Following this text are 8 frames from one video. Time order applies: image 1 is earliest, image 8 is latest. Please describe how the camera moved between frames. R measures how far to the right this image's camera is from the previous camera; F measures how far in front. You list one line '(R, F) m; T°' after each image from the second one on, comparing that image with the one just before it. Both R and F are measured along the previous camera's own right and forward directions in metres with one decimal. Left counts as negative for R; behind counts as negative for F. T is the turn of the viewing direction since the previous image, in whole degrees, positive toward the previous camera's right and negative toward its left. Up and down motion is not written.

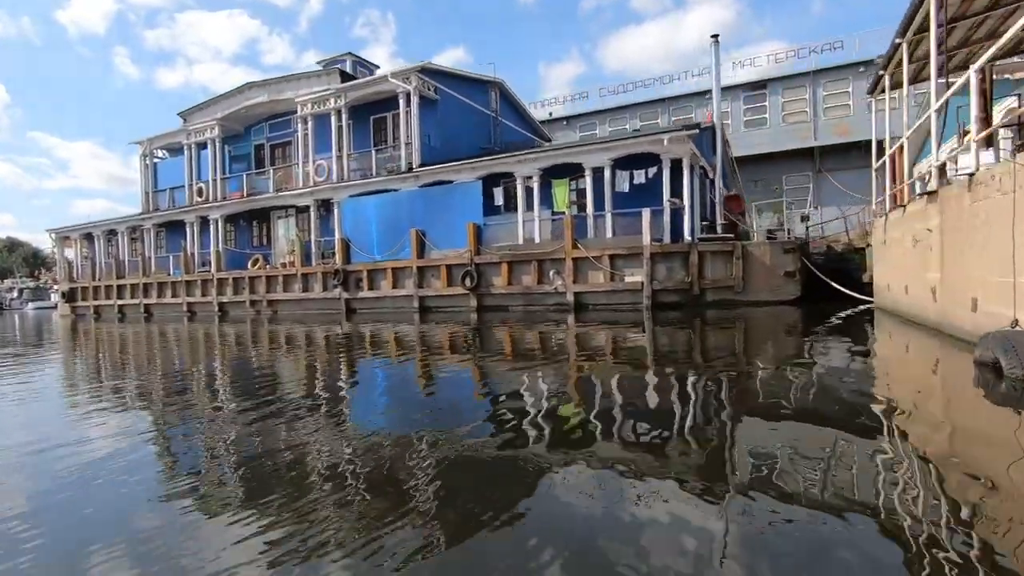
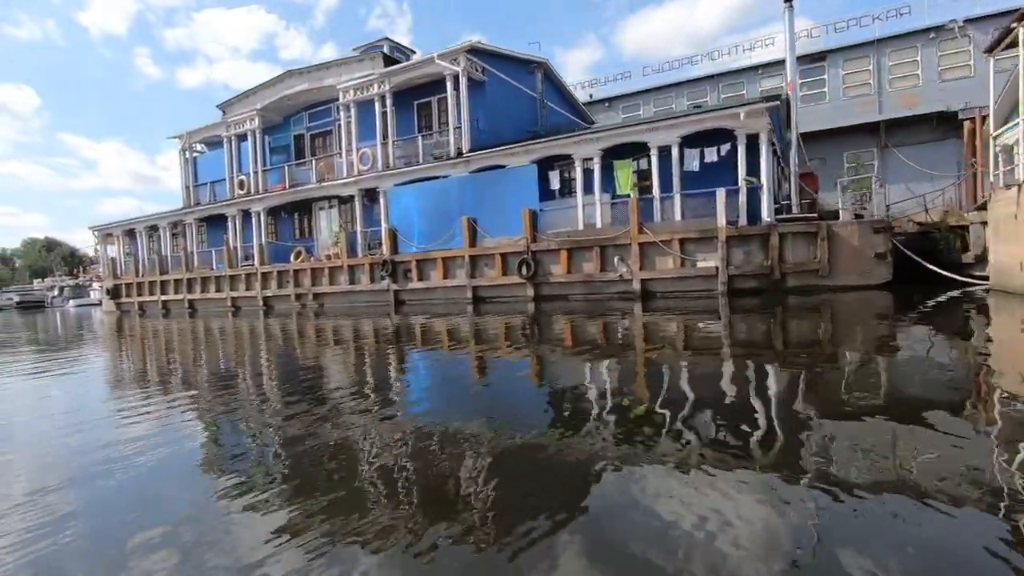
(-0.9, +0.5) m; -2°
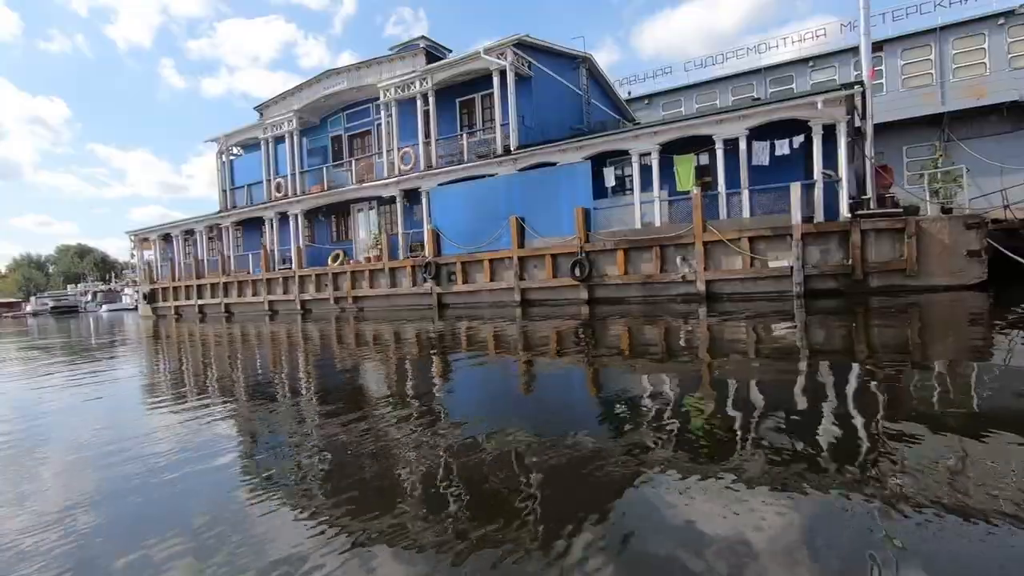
(-0.8, +0.5) m; -2°
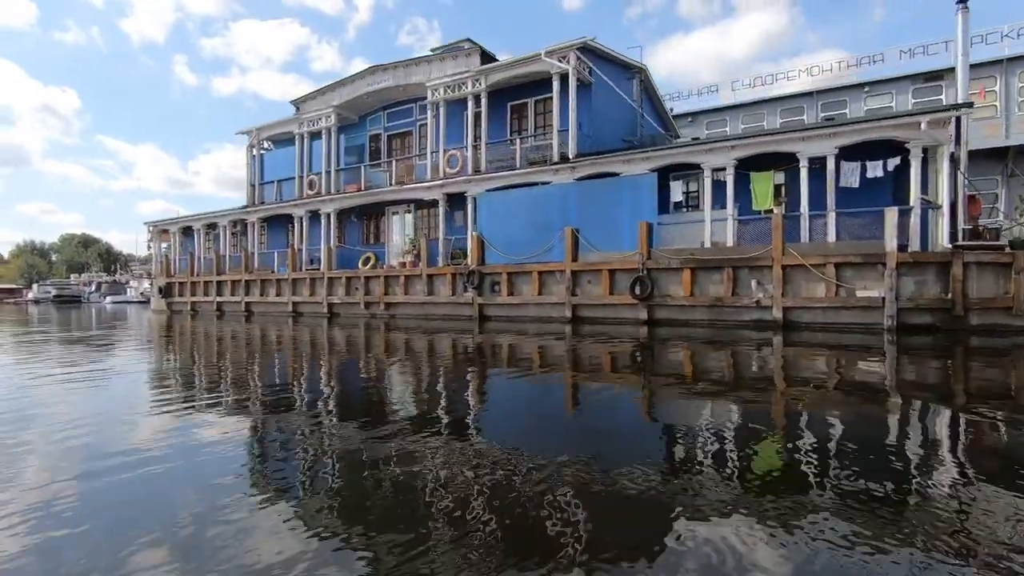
(-1.2, +0.8) m; 0°
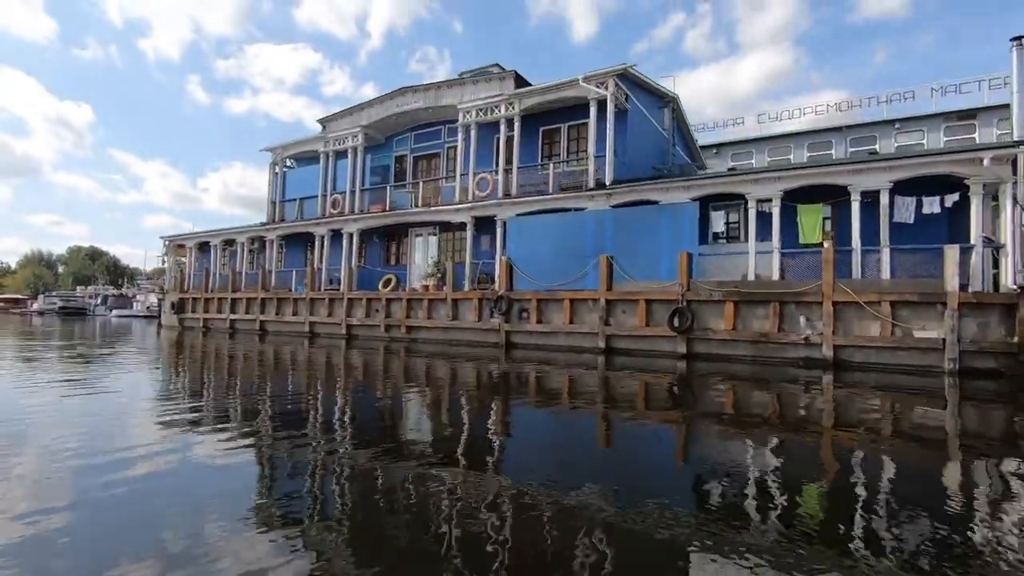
(-0.7, +0.4) m; 0°
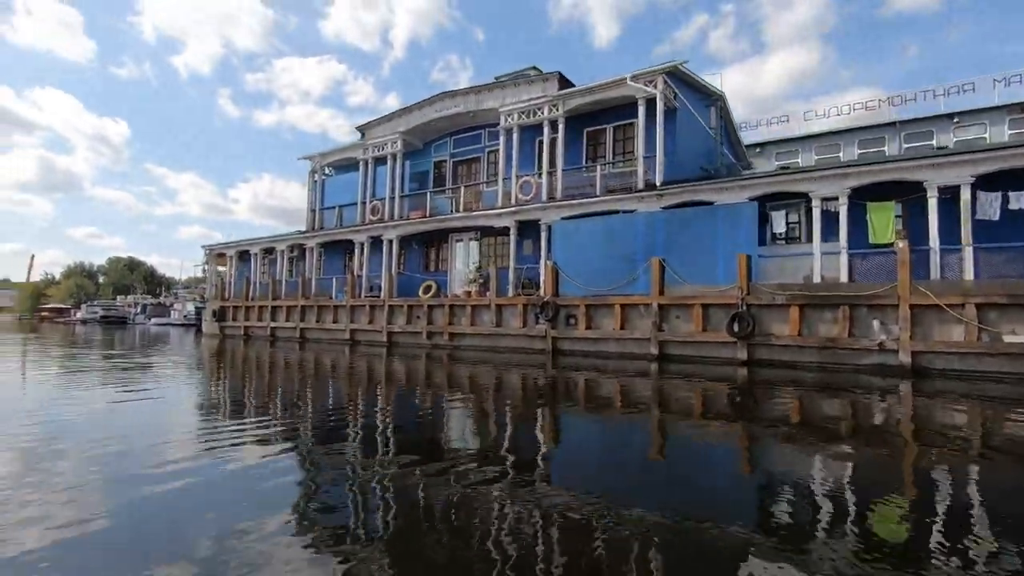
(-0.6, +0.3) m; -2°
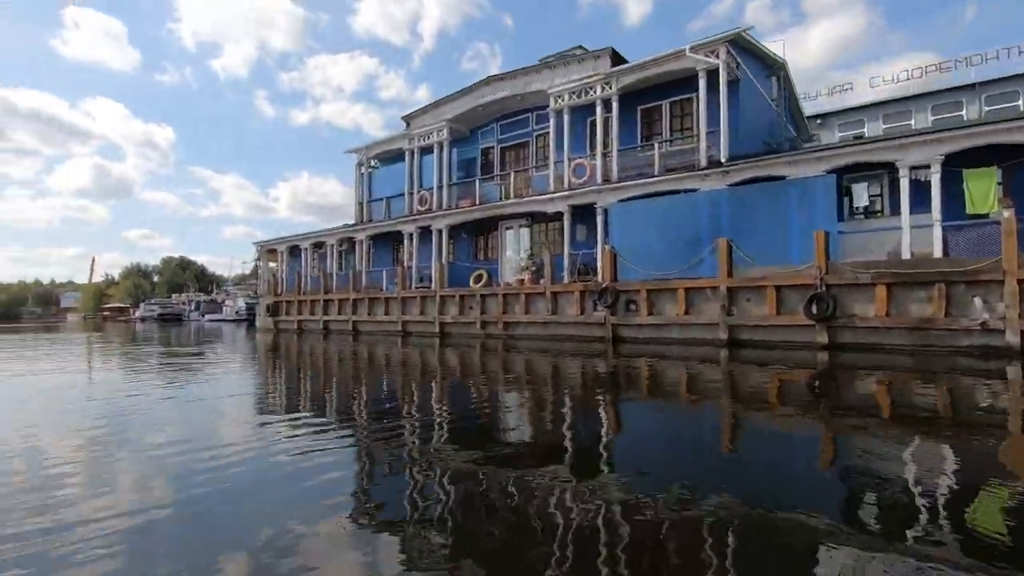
(-0.5, +0.3) m; -4°
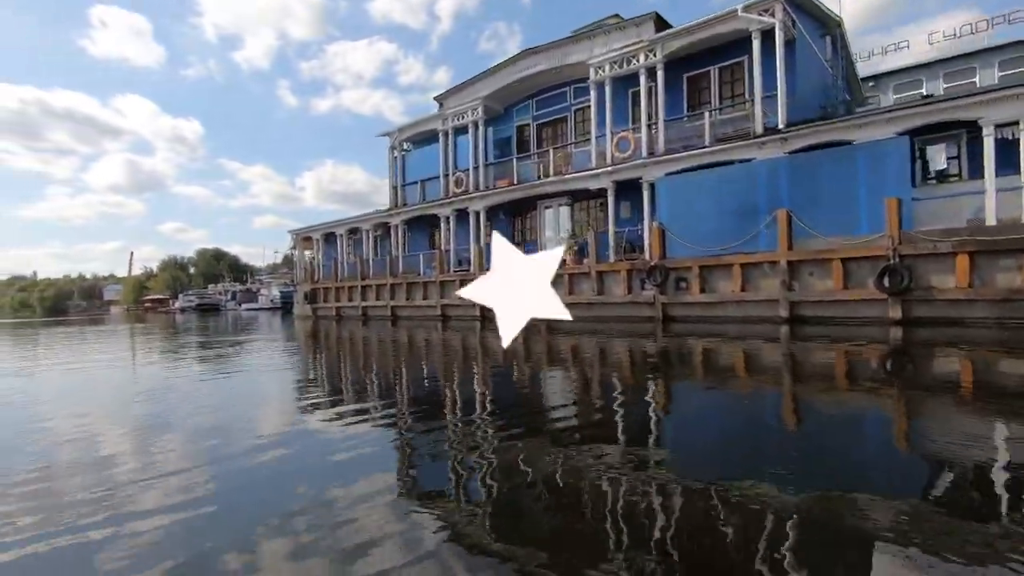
(-0.5, +0.3) m; -3°
